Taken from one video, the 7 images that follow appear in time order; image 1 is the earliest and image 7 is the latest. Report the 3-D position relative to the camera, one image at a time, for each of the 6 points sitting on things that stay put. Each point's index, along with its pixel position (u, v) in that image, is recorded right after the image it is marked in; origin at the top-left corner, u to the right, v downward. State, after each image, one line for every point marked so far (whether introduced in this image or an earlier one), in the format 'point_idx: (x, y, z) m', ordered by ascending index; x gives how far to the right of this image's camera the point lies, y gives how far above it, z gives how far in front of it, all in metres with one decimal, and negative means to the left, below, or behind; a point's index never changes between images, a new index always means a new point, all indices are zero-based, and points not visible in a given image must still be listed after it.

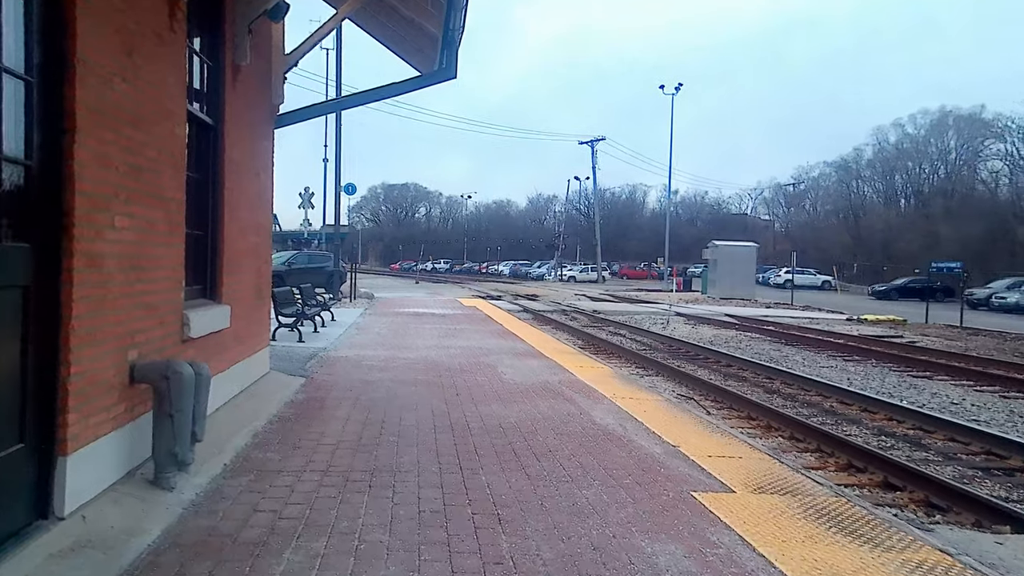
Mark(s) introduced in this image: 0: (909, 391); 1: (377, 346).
0: (+6.3, -1.6, +12.4) m
1: (-2.4, -1.0, +14.1) m
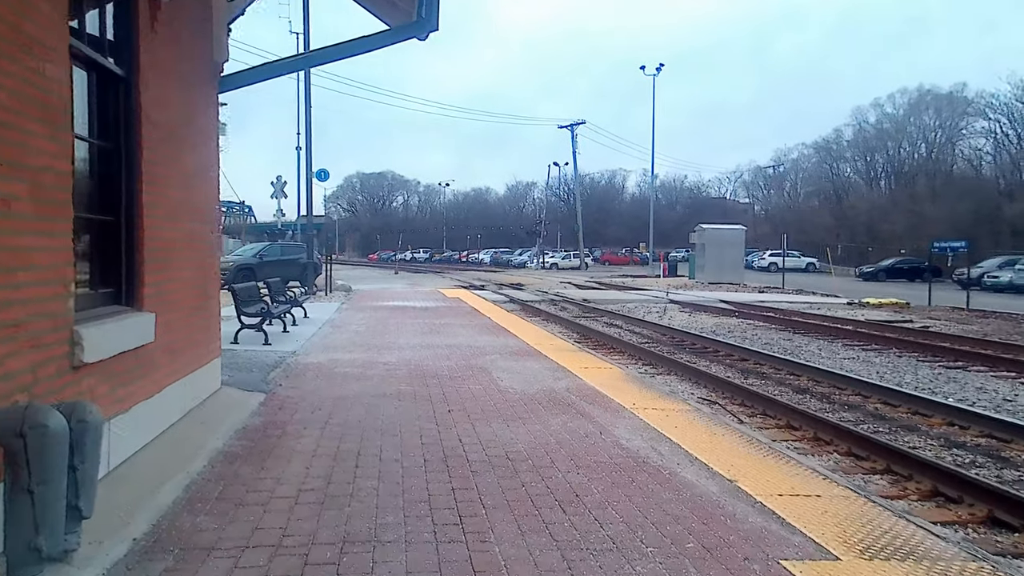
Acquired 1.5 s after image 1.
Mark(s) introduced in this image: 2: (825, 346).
0: (+6.2, -1.4, +11.1) m
1: (-2.5, -0.9, +12.6) m
2: (+6.3, -1.2, +15.8) m
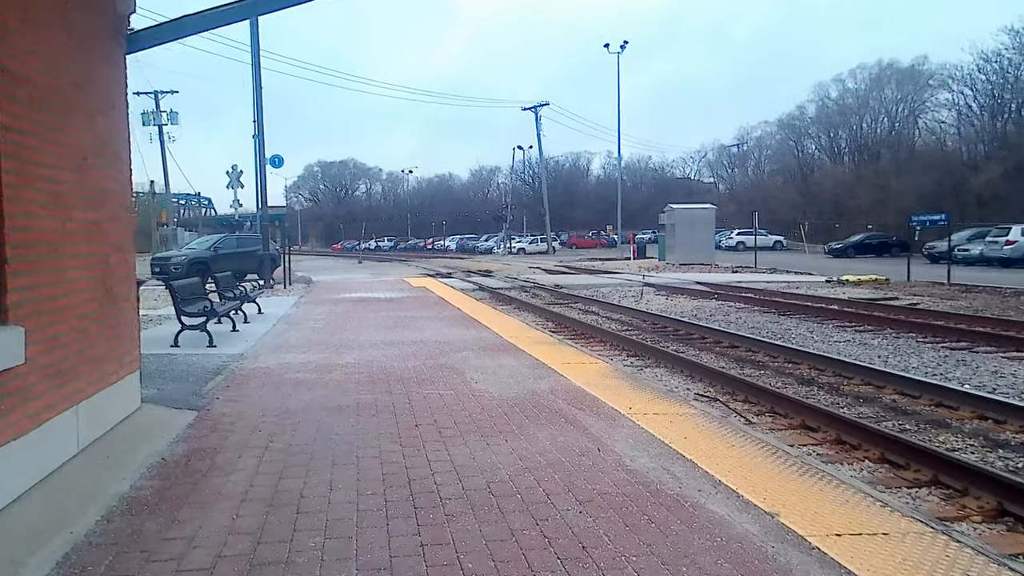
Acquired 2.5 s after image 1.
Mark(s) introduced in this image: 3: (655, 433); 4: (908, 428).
0: (+5.9, -1.1, +10.3) m
1: (-2.9, -0.8, +11.3) m
2: (+5.8, -0.8, +15.0) m
3: (+1.1, -1.1, +5.9) m
4: (+3.7, -1.3, +7.3) m
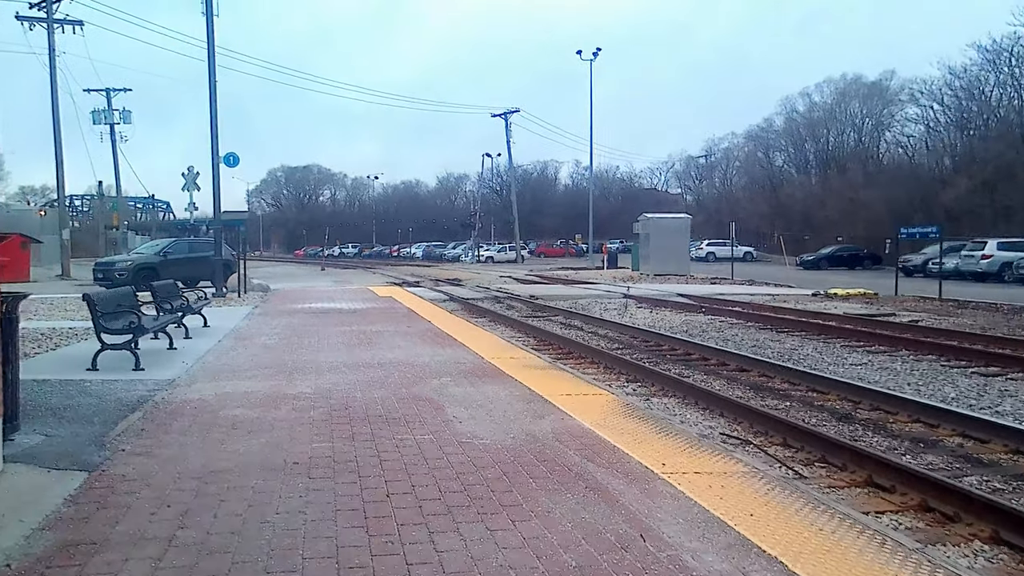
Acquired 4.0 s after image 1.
0: (+5.7, -1.3, +9.0) m
1: (-3.1, -1.0, +9.6) m
2: (+5.4, -1.0, +13.6) m
3: (+1.1, -1.2, +4.4) m
4: (+3.6, -1.5, +5.8) m
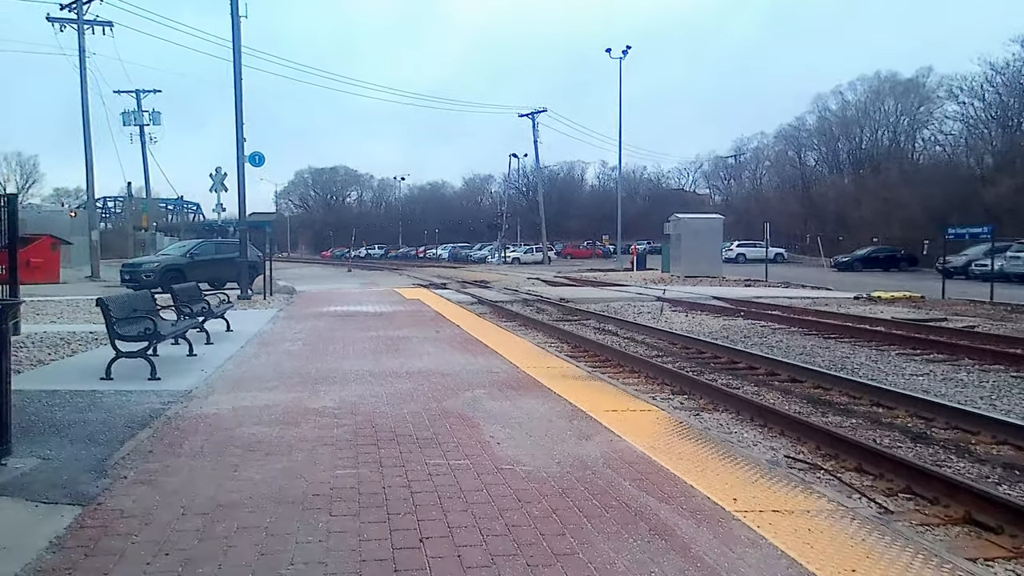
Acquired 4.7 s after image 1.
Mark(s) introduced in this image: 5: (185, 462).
0: (+6.2, -1.4, +8.1) m
1: (-2.7, -1.0, +9.1) m
2: (+6.0, -1.1, +12.8) m
3: (+1.4, -1.3, +3.7) m
4: (+3.9, -1.5, +5.1) m
5: (-2.2, -1.2, +5.3) m
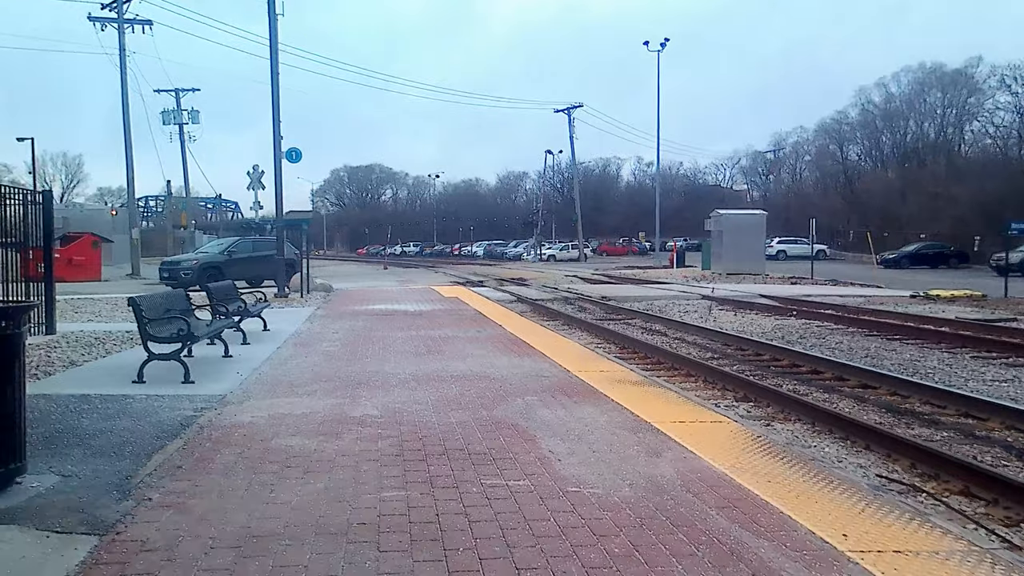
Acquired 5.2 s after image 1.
0: (+6.7, -1.4, +7.3) m
1: (-2.1, -1.0, +8.6) m
2: (+6.7, -1.1, +12.0) m
3: (+1.7, -1.3, +3.1) m
4: (+4.3, -1.5, +4.3) m
5: (-1.8, -1.2, +4.7) m
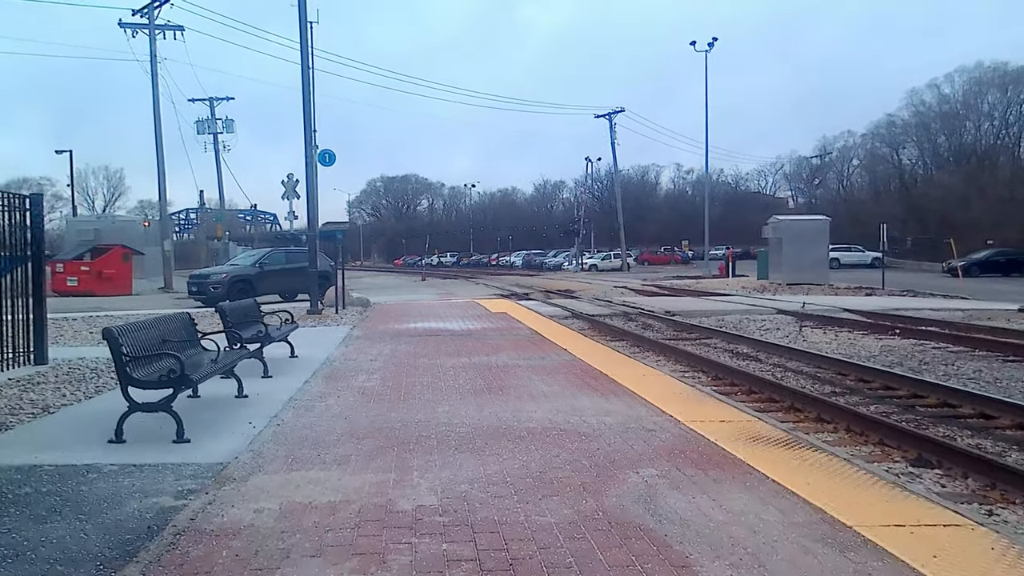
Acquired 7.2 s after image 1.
0: (+7.4, -1.5, +4.8) m
1: (-1.3, -1.2, +6.5) m
2: (+7.6, -1.3, +9.4) m
3: (+2.3, -1.4, +0.8) m
4: (+4.9, -1.7, +1.9) m
5: (-1.2, -1.3, +2.6) m
